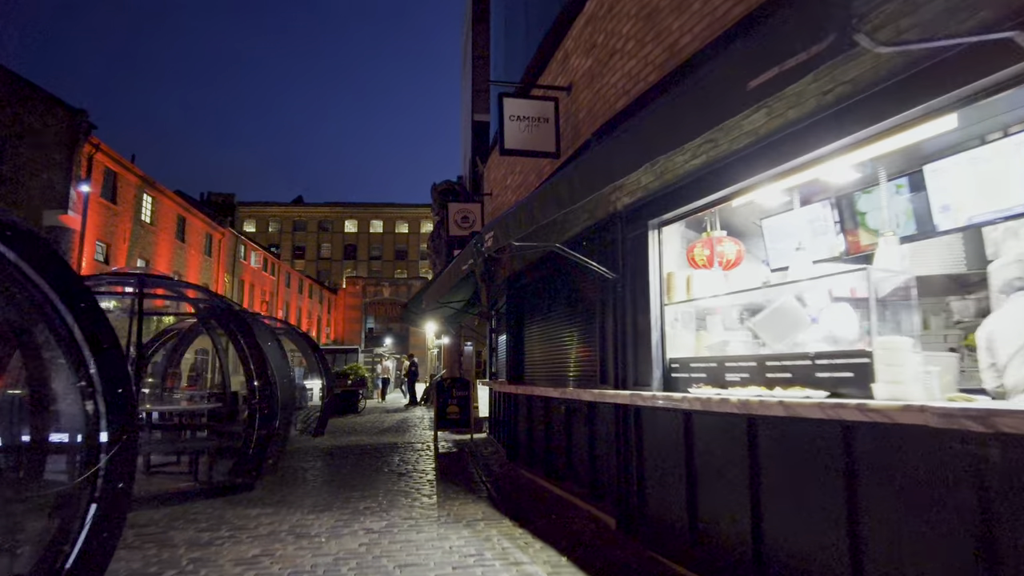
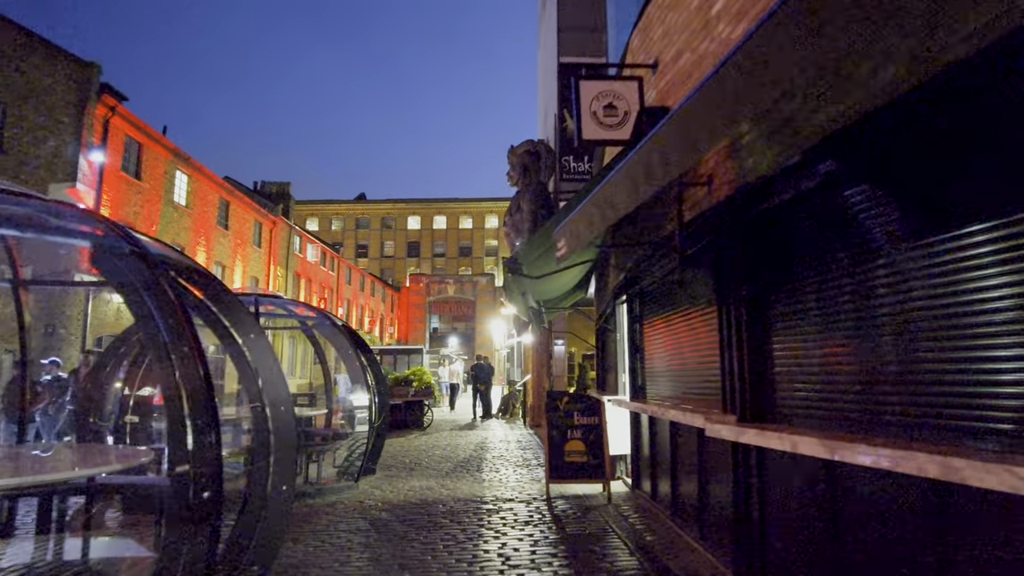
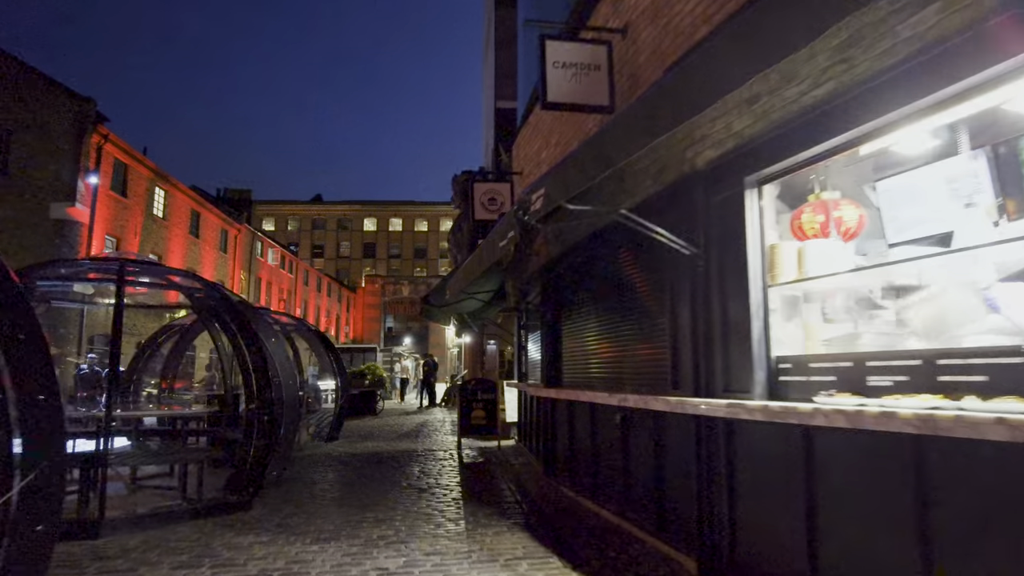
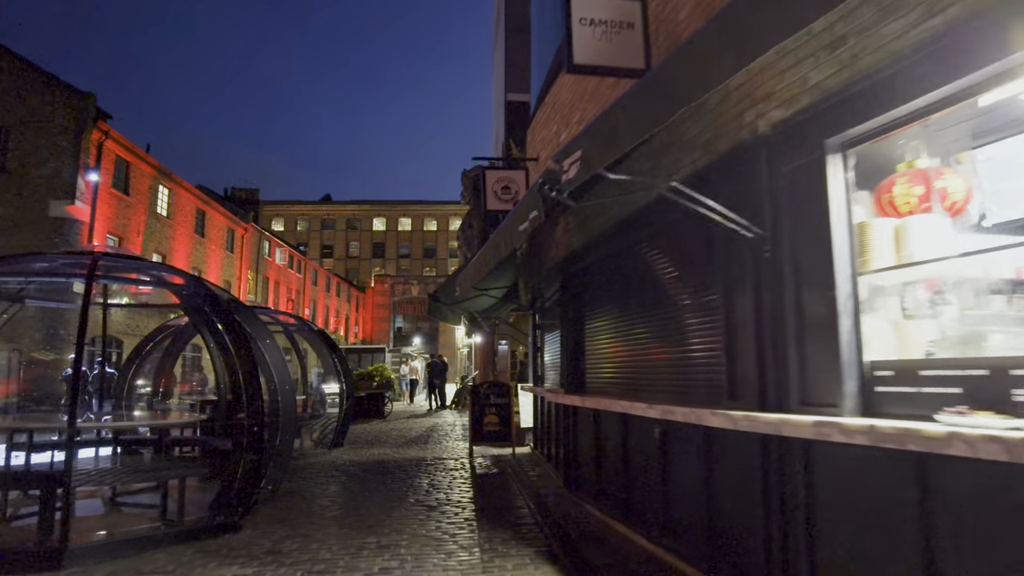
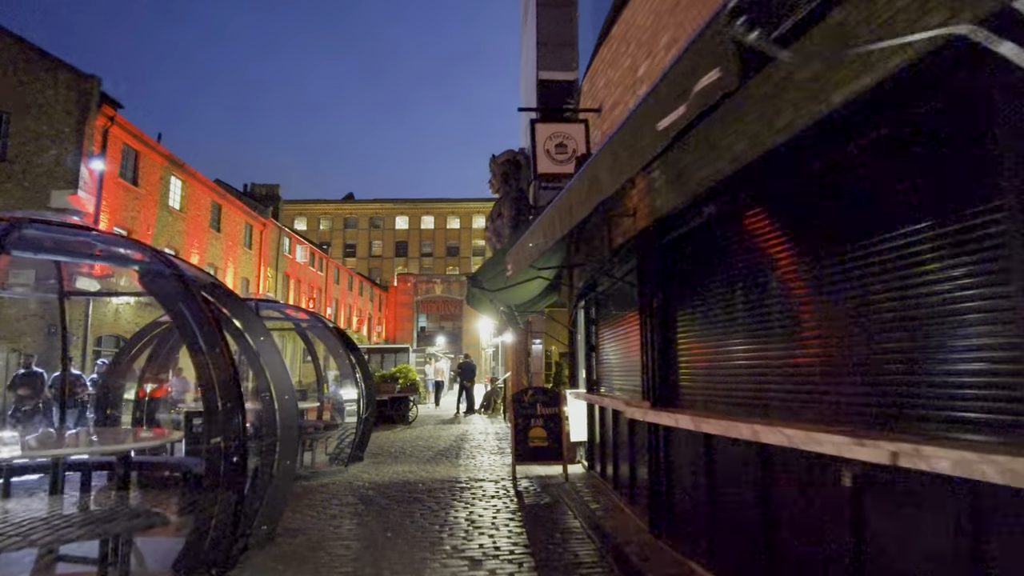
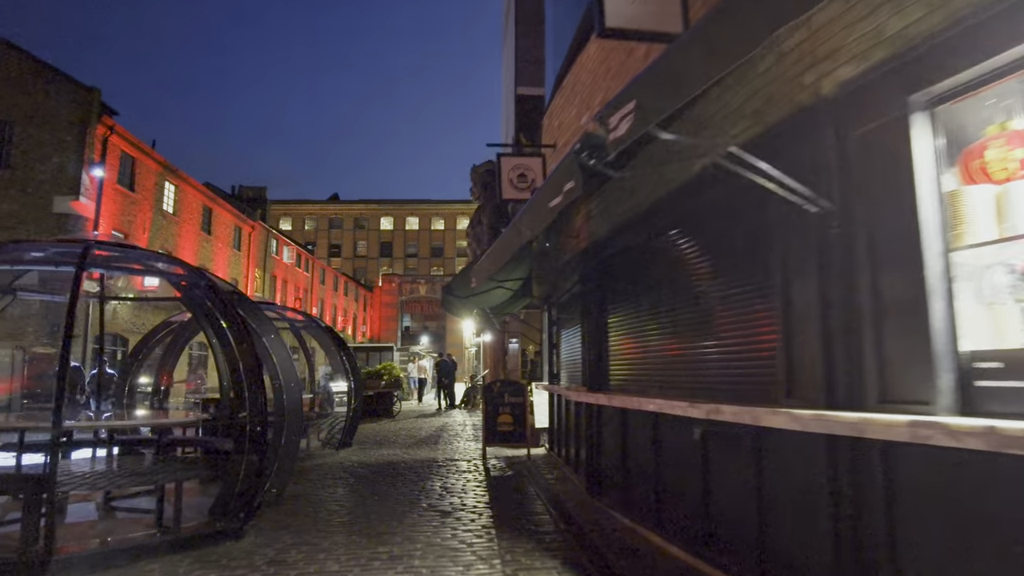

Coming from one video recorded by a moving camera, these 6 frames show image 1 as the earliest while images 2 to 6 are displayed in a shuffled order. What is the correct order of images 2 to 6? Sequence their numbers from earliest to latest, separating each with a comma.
3, 4, 6, 5, 2
